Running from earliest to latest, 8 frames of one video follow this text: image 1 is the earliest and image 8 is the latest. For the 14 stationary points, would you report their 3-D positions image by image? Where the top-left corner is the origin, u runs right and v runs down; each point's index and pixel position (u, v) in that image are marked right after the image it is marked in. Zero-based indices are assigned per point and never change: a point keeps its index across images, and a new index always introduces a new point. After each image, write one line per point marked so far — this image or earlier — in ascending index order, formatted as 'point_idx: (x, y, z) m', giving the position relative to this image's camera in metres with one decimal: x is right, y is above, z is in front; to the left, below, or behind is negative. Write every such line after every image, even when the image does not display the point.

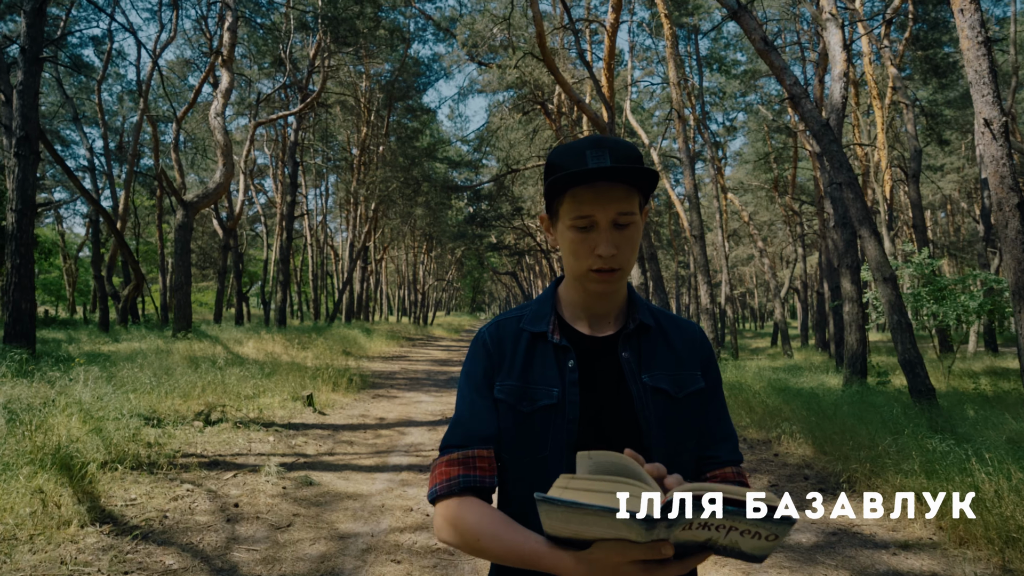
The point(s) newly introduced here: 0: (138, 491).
0: (-2.5, -1.4, +4.2) m
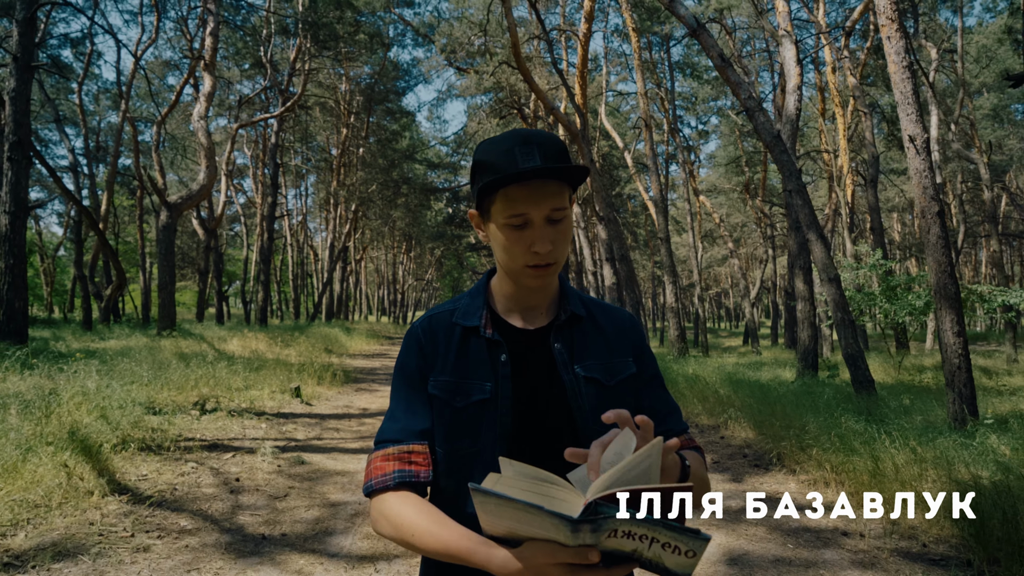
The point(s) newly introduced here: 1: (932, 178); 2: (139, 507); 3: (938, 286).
0: (-2.7, -1.4, +4.7) m
1: (+4.3, +1.1, +6.3) m
2: (-2.4, -1.4, +3.9) m
3: (+4.5, 0.0, +6.4) m
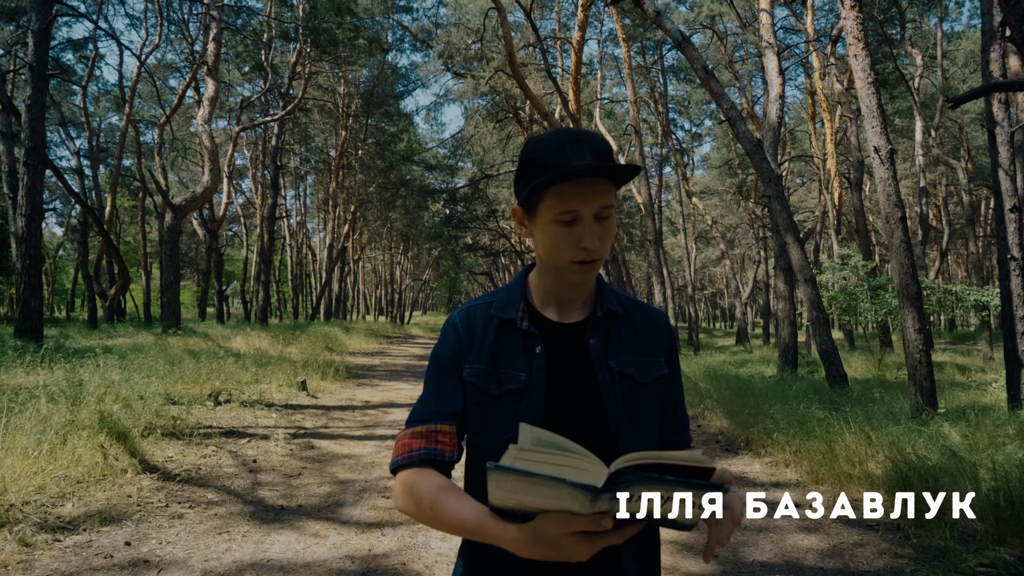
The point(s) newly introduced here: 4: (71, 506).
0: (-2.8, -1.3, +5.1) m
1: (+4.3, +1.1, +6.8) m
2: (-2.4, -1.4, +4.4) m
3: (+4.4, 0.0, +6.9) m
4: (-2.8, -1.4, +3.9) m
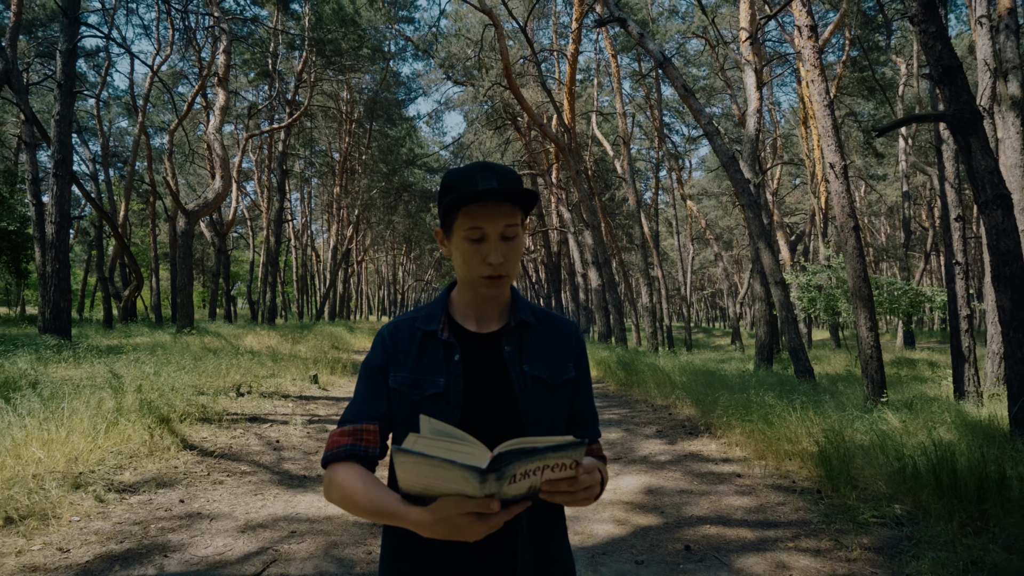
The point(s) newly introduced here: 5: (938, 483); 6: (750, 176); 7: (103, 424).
0: (-2.9, -1.4, +5.9) m
1: (+4.2, +1.1, +7.6) m
2: (-2.6, -1.4, +5.2) m
3: (+4.3, 0.0, +7.6) m
4: (-2.9, -1.4, +4.7) m
5: (+2.7, -1.3, +3.9) m
6: (+4.5, +2.1, +11.7) m
7: (-3.5, -1.2, +5.3) m
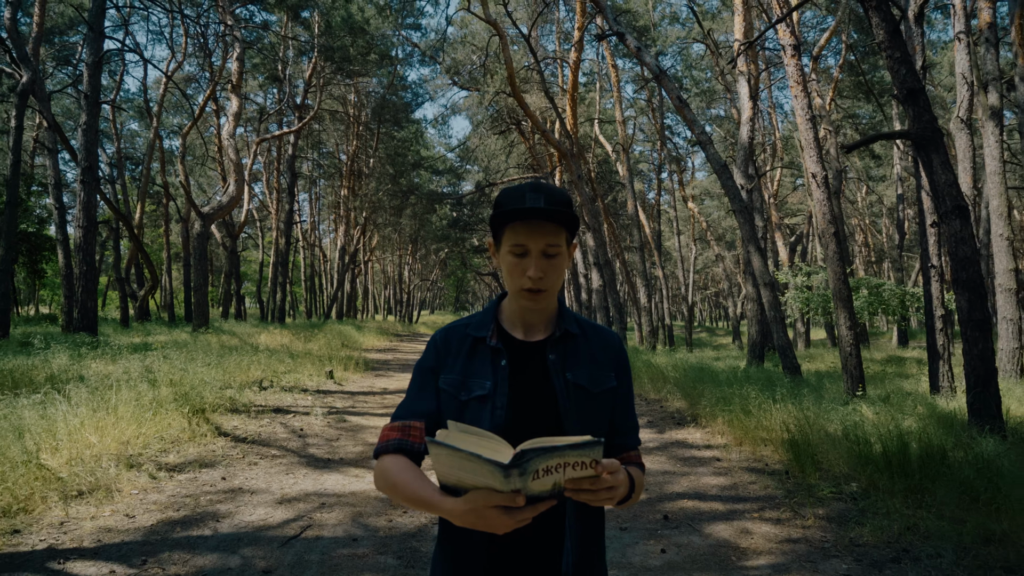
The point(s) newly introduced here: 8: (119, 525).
0: (-2.9, -1.4, +6.5) m
1: (+4.2, +1.1, +8.1) m
2: (-2.5, -1.4, +5.7) m
3: (+4.3, 0.0, +8.2) m
4: (-2.9, -1.4, +5.3) m
5: (+2.7, -1.3, +4.5) m
6: (+4.5, +2.1, +12.2) m
7: (-3.5, -1.2, +5.9) m
8: (-2.5, -1.5, +3.9) m
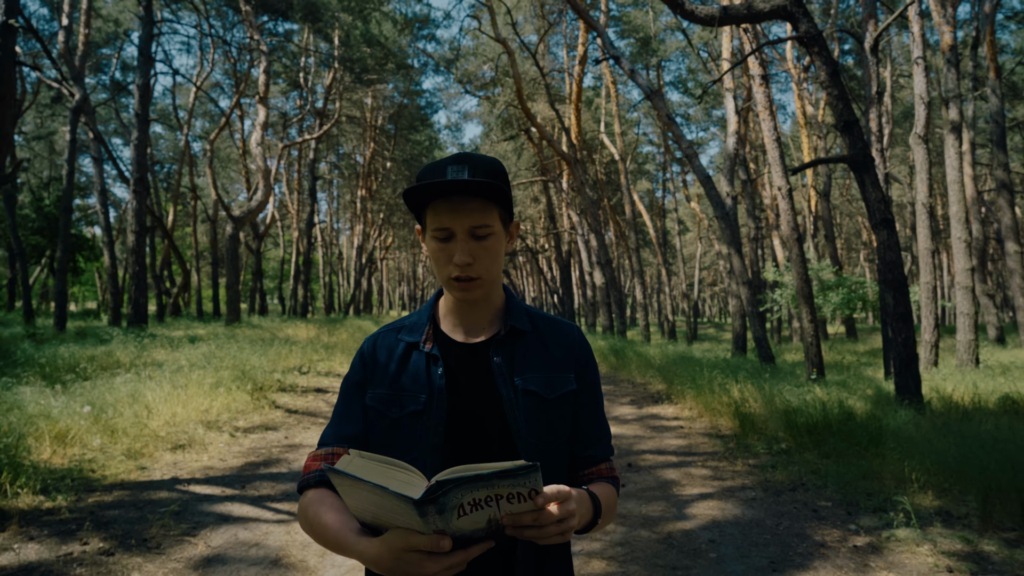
0: (-2.8, -1.4, +7.8) m
1: (+4.3, +1.1, +9.3) m
2: (-2.5, -1.4, +7.1) m
3: (+4.4, 0.0, +9.3) m
4: (-2.9, -1.4, +6.6) m
5: (+2.7, -1.3, +5.7) m
6: (+4.7, +2.2, +13.4) m
7: (-3.5, -1.2, +7.3) m
8: (-2.5, -1.5, +5.2) m
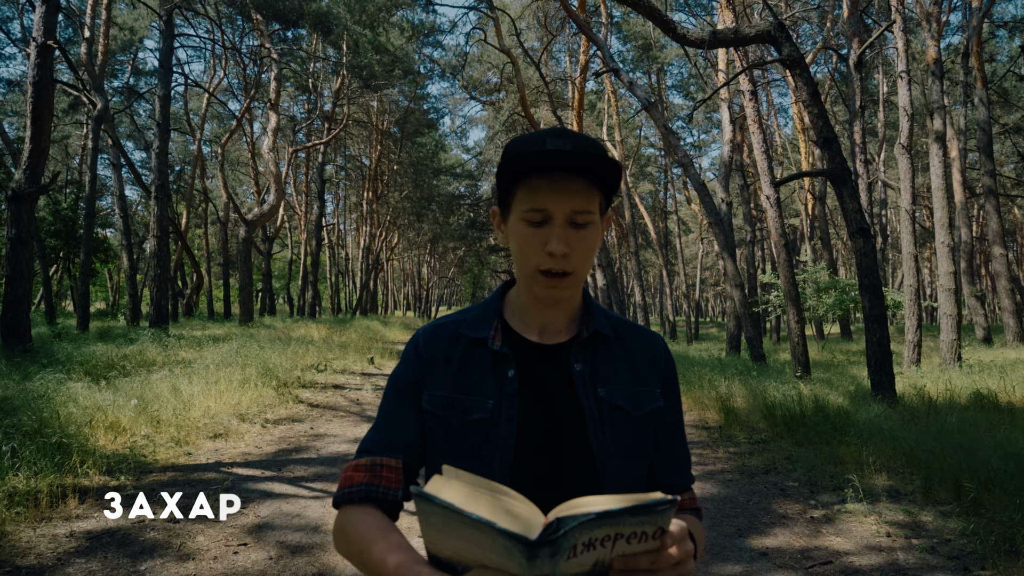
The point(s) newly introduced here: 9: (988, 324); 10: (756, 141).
0: (-2.8, -1.4, +8.4) m
1: (+4.3, +1.1, +9.8) m
2: (-2.5, -1.5, +7.7) m
3: (+4.5, -0.1, +9.9) m
4: (-2.8, -1.5, +7.2) m
5: (+2.8, -1.3, +6.3) m
6: (+4.8, +2.1, +13.9) m
7: (-3.4, -1.2, +7.9) m
8: (-2.5, -1.6, +5.8) m
9: (+11.7, -0.9, +15.1) m
10: (+4.0, +2.4, +10.0) m
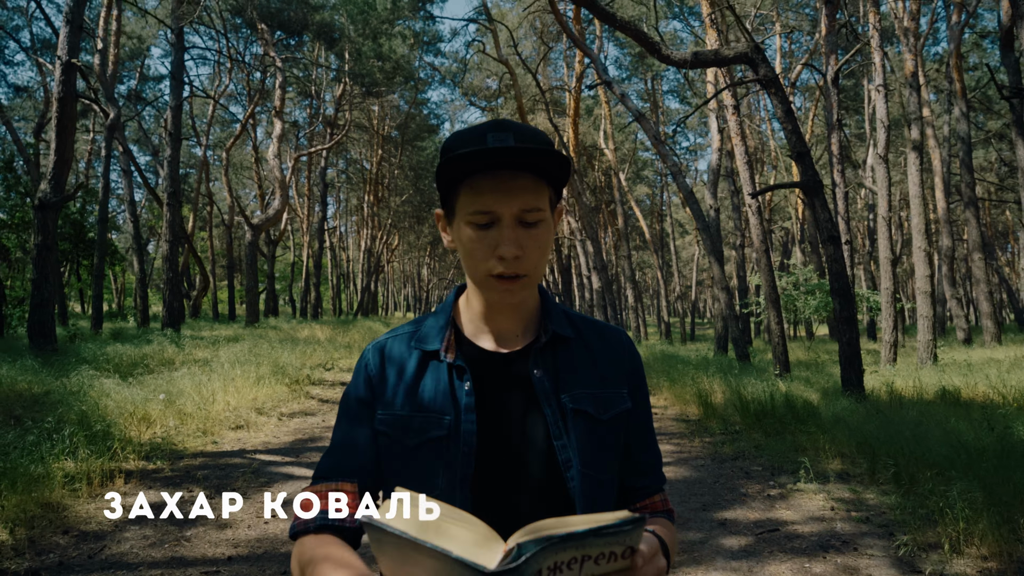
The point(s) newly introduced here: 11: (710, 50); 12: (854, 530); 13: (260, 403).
0: (-2.8, -1.5, +9.0) m
1: (+4.3, +1.0, +10.4) m
2: (-2.5, -1.5, +8.3) m
3: (+4.4, -0.1, +10.5) m
4: (-2.9, -1.5, +7.8) m
5: (+2.7, -1.4, +6.9) m
6: (+4.7, +2.1, +14.5) m
7: (-3.5, -1.3, +8.5) m
8: (-2.5, -1.6, +6.4) m
9: (+11.6, -0.9, +15.7) m
10: (+3.9, +2.3, +10.6) m
11: (+2.8, +3.4, +8.7) m
12: (+2.3, -1.6, +4.1) m
13: (-3.2, -1.5, +7.7) m
